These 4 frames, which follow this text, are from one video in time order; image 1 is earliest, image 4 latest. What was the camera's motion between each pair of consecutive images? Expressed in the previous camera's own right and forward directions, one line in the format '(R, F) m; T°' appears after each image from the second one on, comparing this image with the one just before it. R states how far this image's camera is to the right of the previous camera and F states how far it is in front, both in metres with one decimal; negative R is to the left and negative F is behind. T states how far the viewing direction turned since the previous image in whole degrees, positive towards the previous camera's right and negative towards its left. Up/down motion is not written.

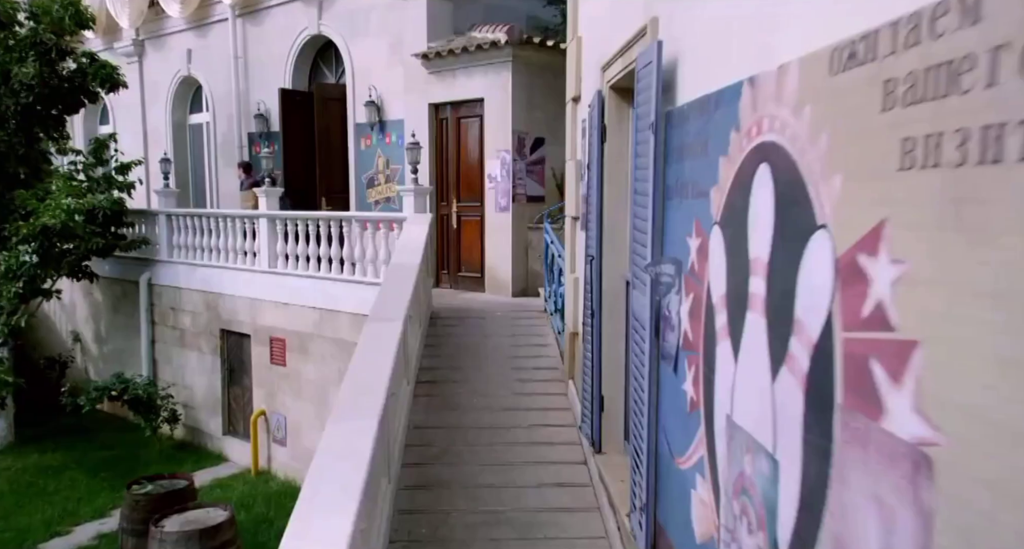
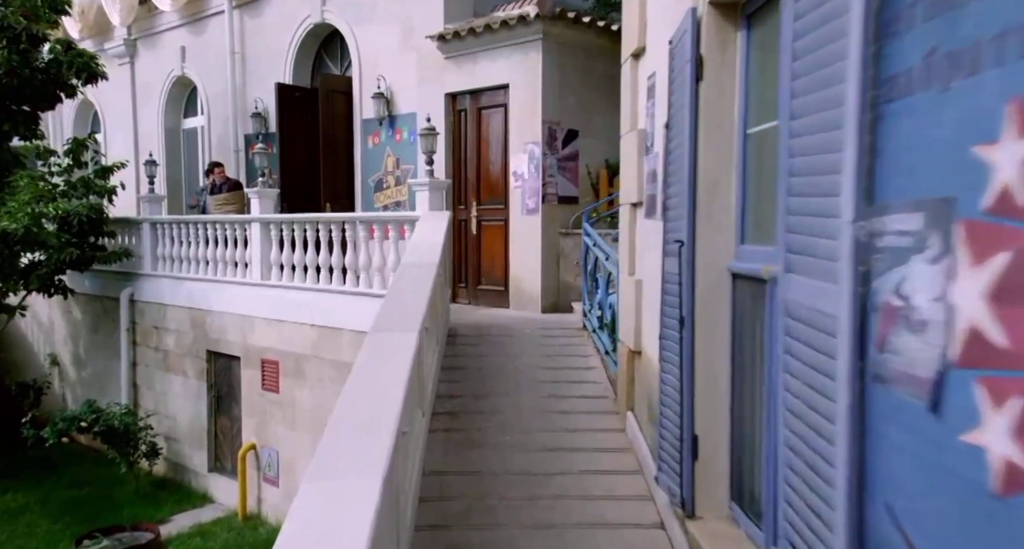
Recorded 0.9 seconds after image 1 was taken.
(-0.2, +1.3) m; -1°
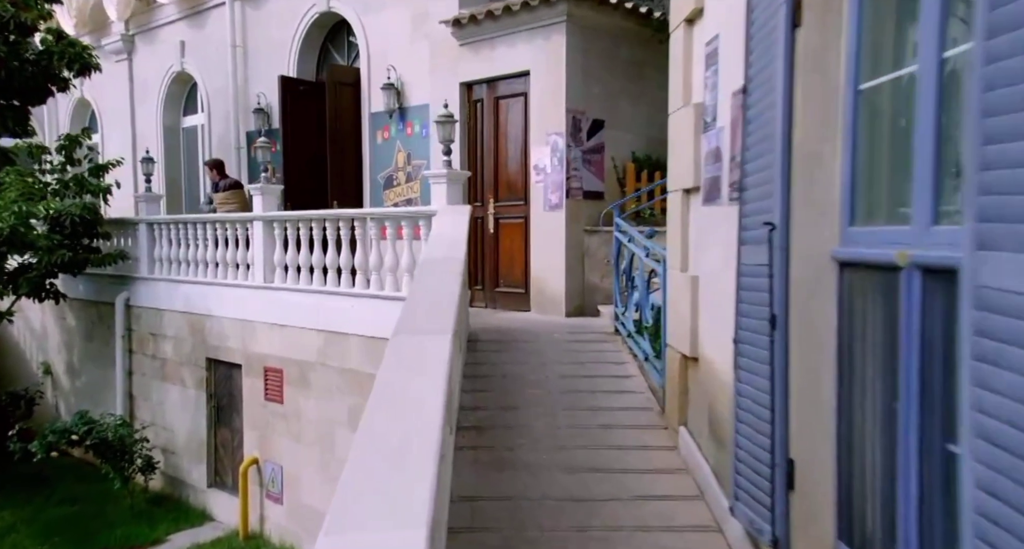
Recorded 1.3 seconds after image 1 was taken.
(-0.2, +0.6) m; 0°
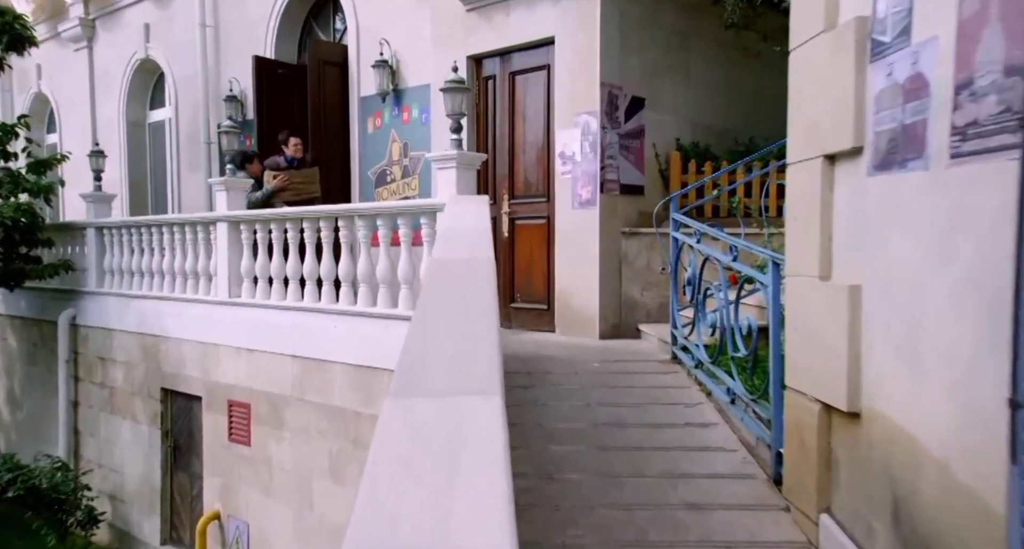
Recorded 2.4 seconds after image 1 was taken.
(-0.2, +1.5) m; +1°
